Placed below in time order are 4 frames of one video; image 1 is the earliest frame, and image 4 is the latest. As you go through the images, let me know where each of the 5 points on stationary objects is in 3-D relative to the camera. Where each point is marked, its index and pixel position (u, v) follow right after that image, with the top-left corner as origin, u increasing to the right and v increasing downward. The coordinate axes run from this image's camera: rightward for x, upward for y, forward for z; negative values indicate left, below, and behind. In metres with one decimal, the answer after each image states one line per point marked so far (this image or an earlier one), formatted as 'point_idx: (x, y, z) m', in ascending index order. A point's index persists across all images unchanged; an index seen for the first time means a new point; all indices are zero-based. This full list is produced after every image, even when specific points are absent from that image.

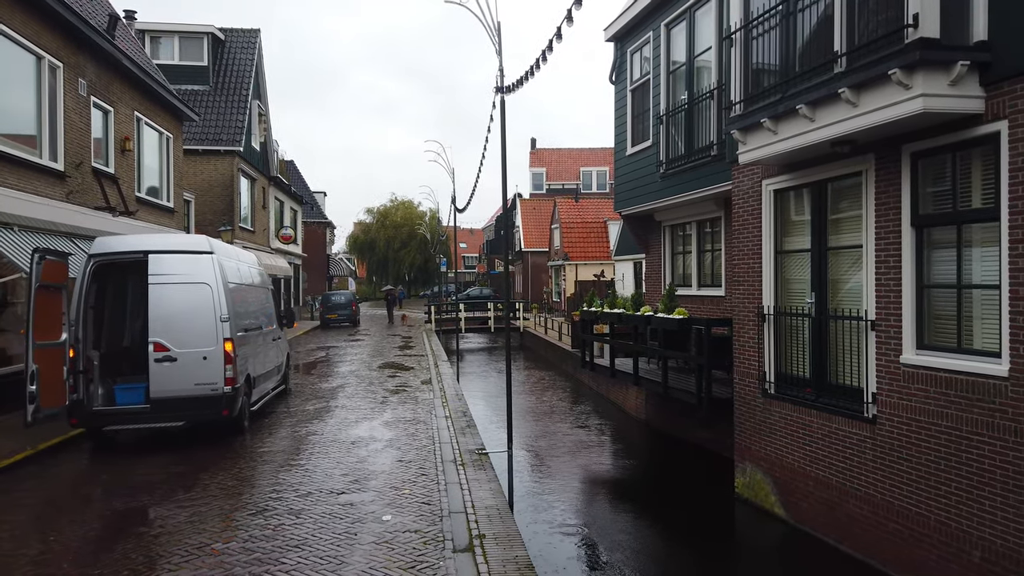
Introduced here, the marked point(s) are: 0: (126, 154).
0: (-7.4, +2.5, +14.5) m
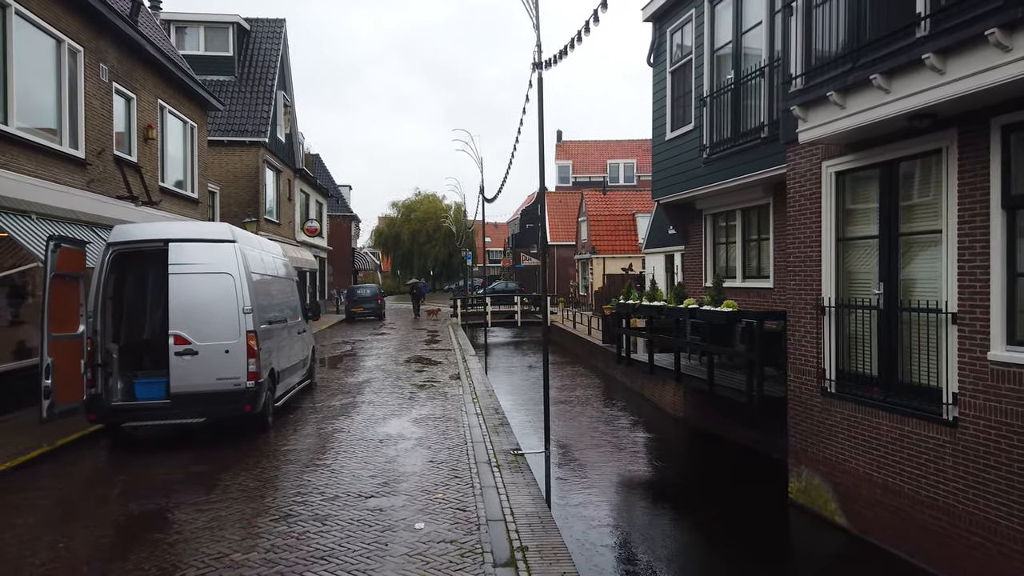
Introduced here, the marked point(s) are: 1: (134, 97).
0: (-6.8, +2.7, +14.1) m
1: (-6.7, +3.4, +13.5) m
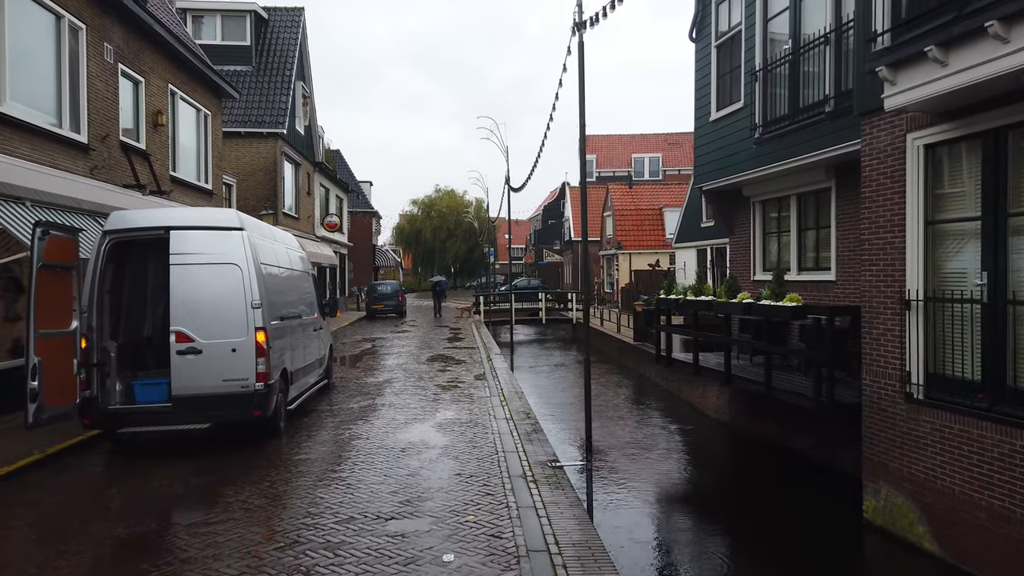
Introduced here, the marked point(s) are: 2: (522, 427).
0: (-6.2, +2.8, +13.4) m
1: (-6.2, +3.5, +12.7) m
2: (+0.1, -1.7, +9.1) m
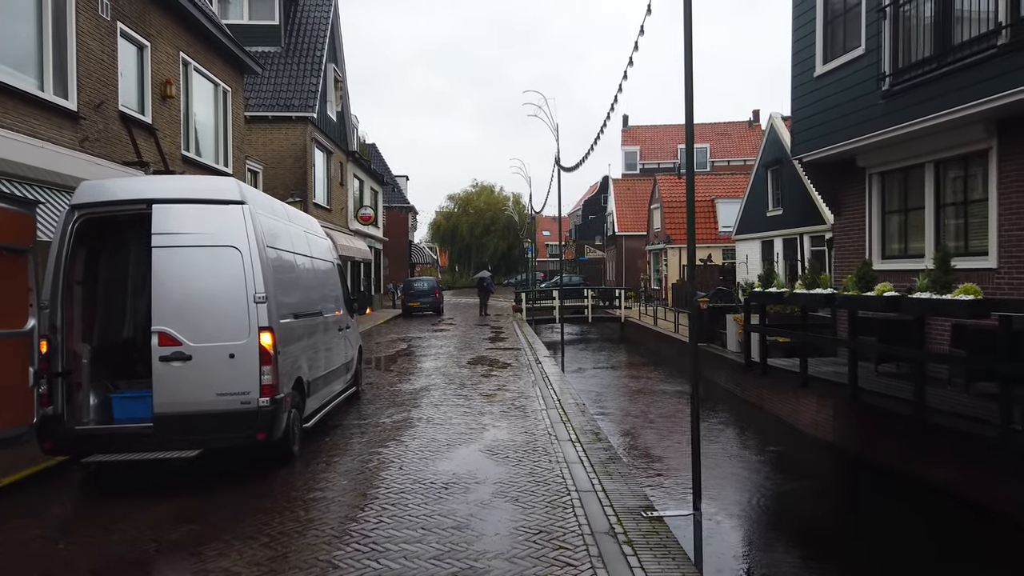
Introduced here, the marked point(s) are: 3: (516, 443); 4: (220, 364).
0: (-5.4, +2.9, +11.9) m
1: (-5.4, +3.6, +11.2) m
2: (+0.8, -1.6, +7.2) m
3: (0.0, -1.6, +7.7) m
4: (-2.4, -0.6, +6.2) m
